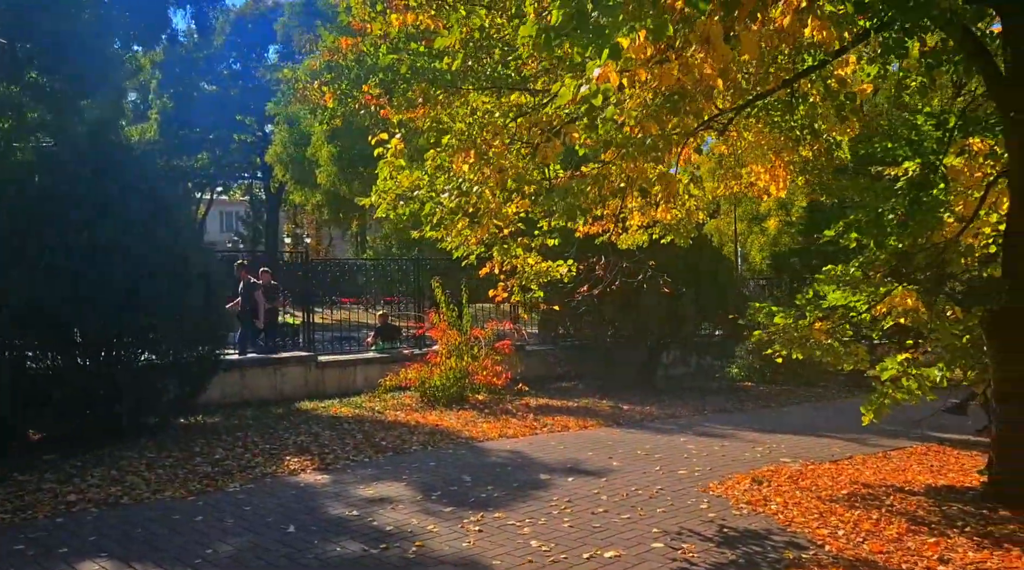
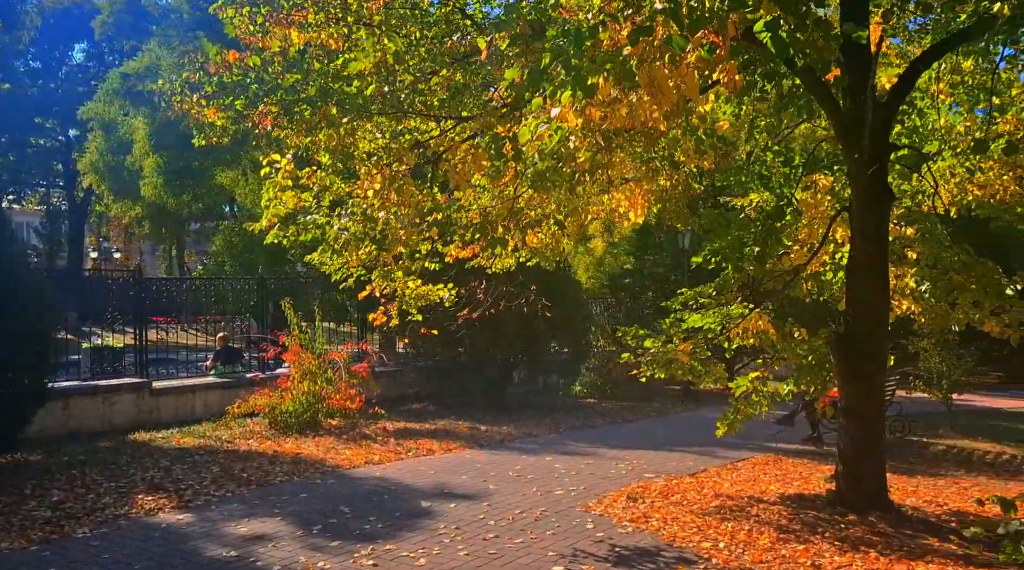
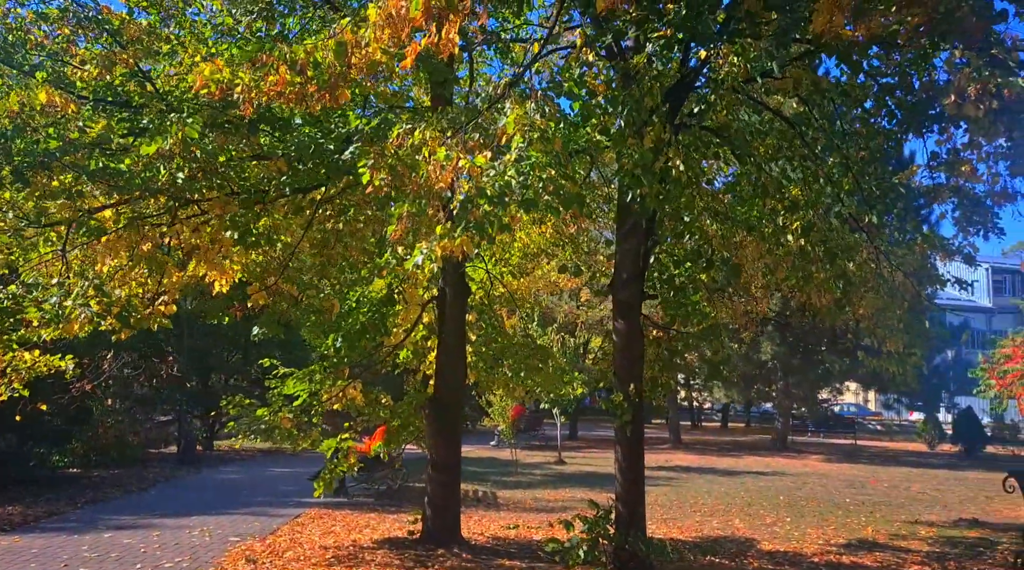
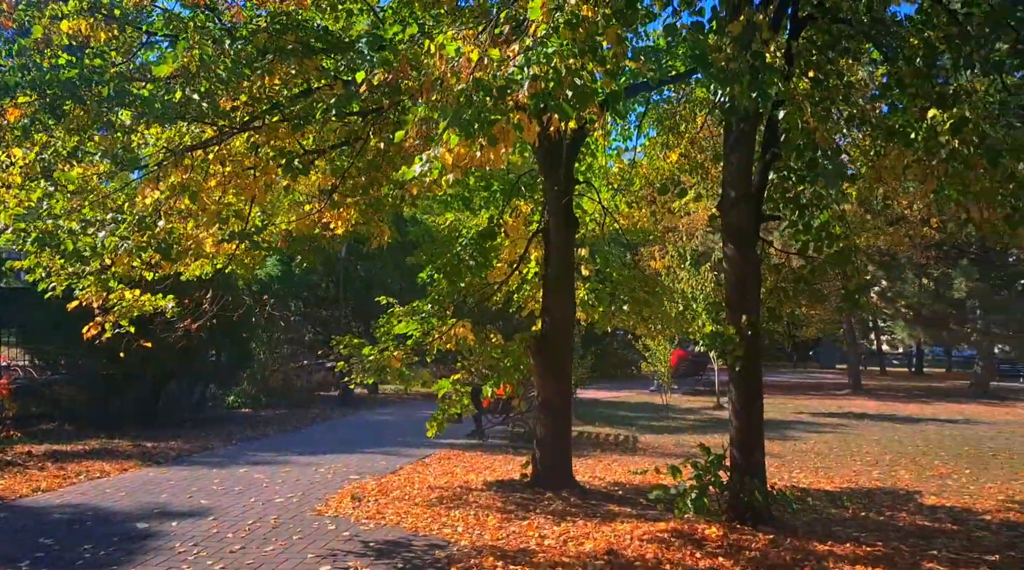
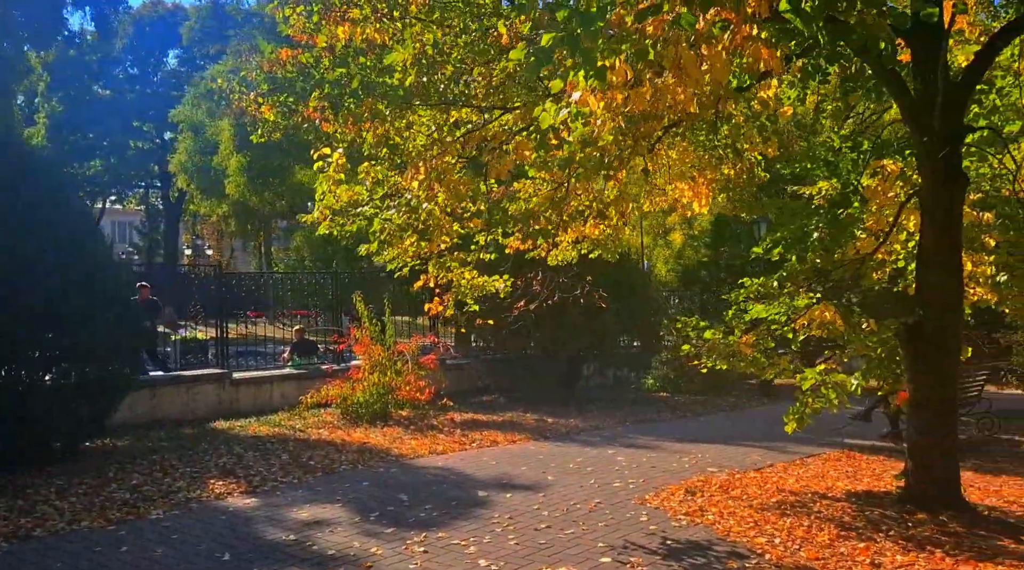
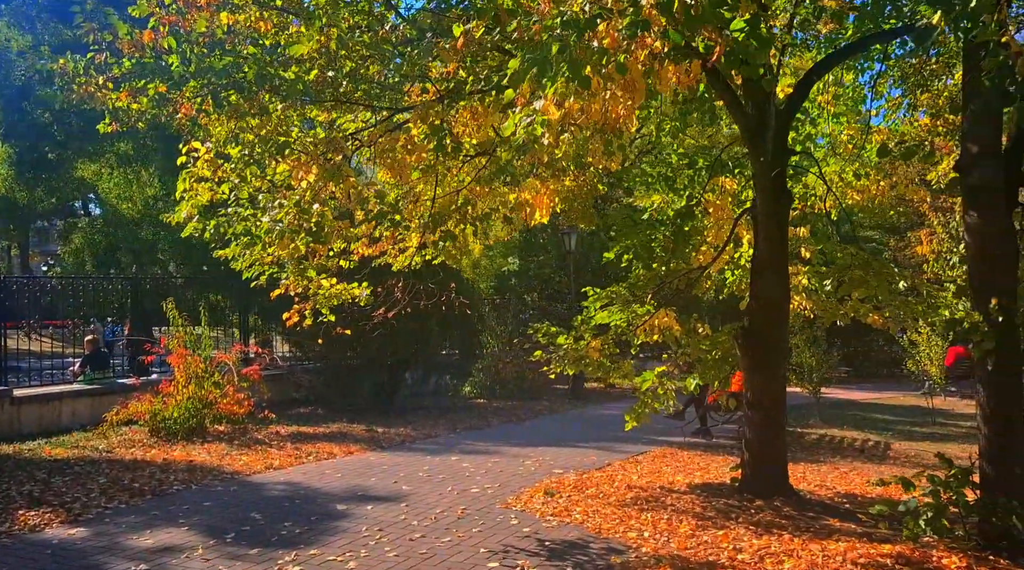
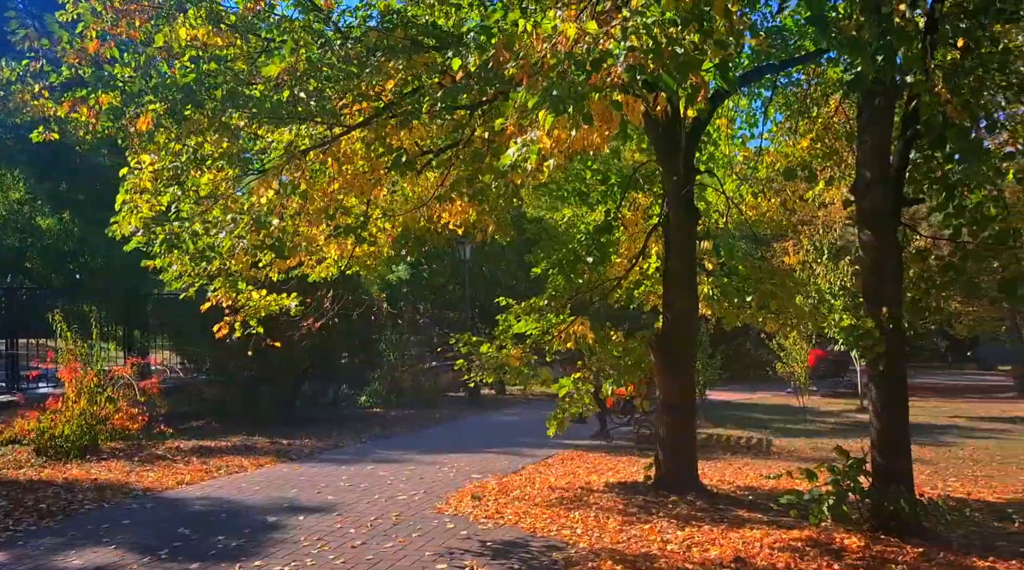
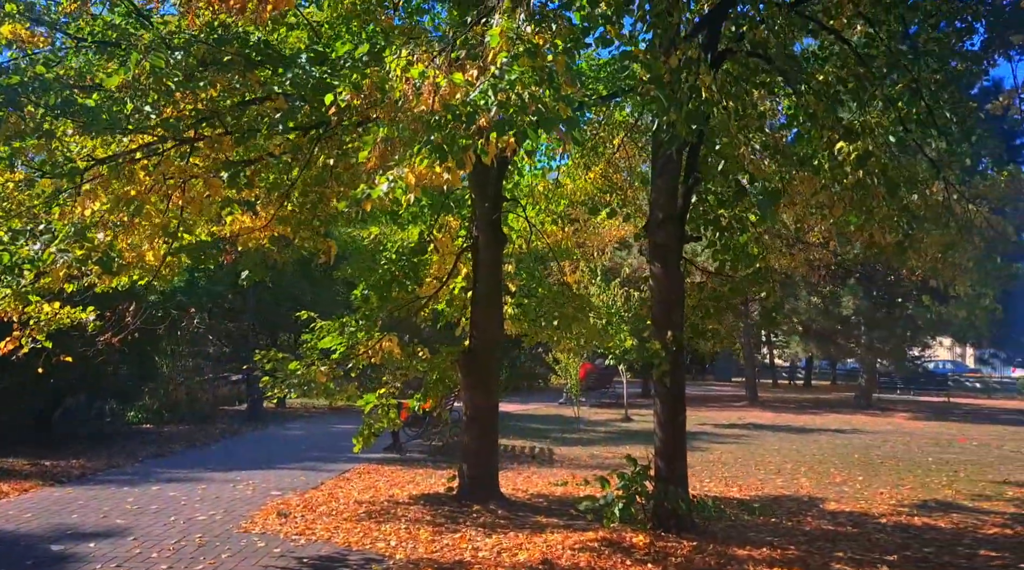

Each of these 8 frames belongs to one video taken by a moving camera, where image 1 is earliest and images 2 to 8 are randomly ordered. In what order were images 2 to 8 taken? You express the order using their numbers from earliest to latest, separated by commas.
5, 2, 6, 7, 4, 8, 3
